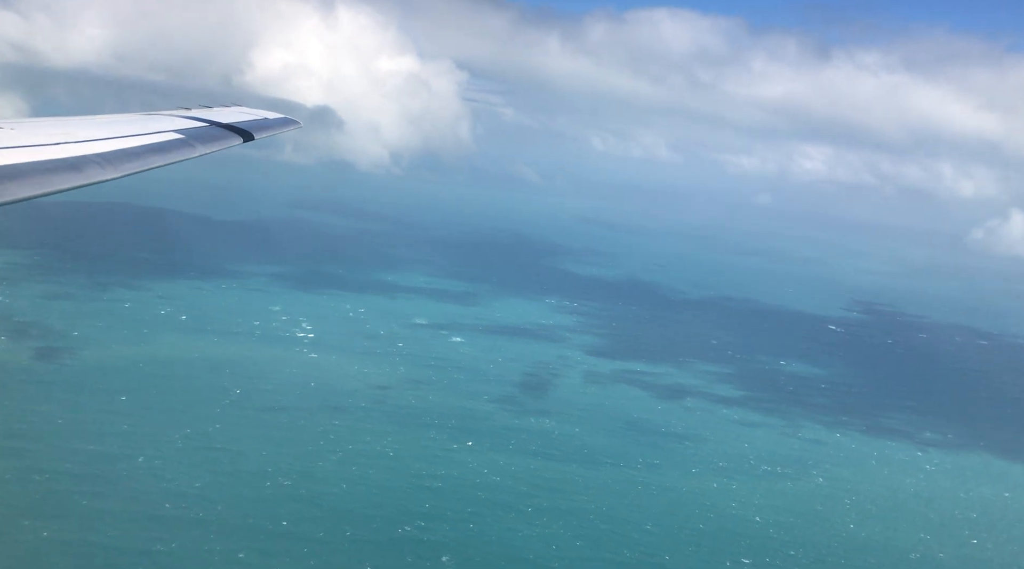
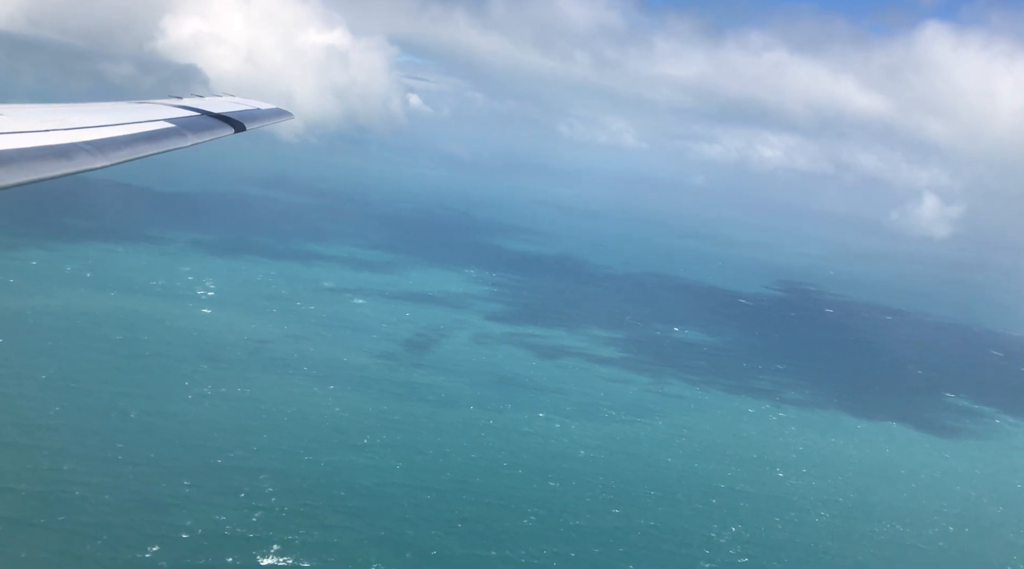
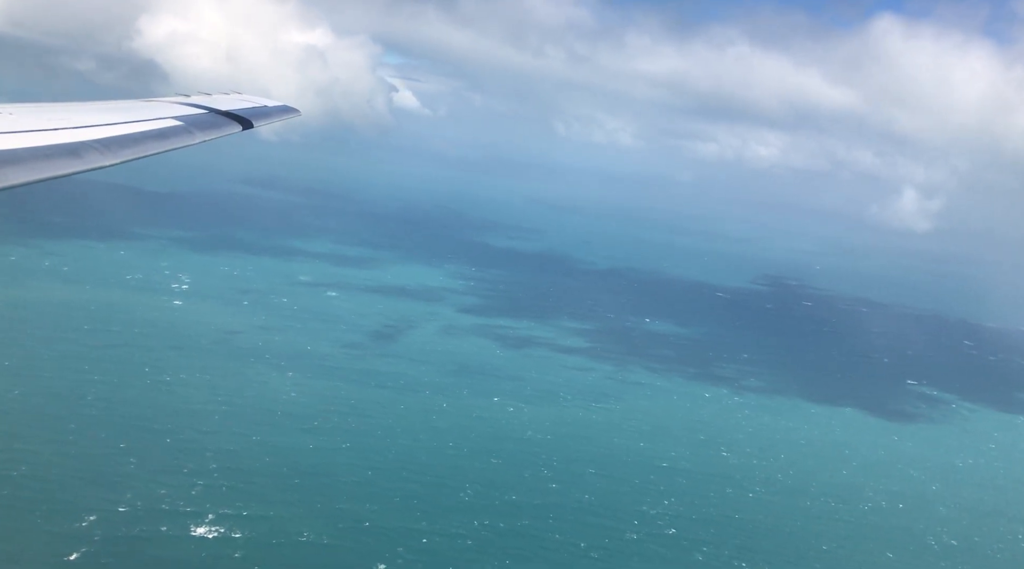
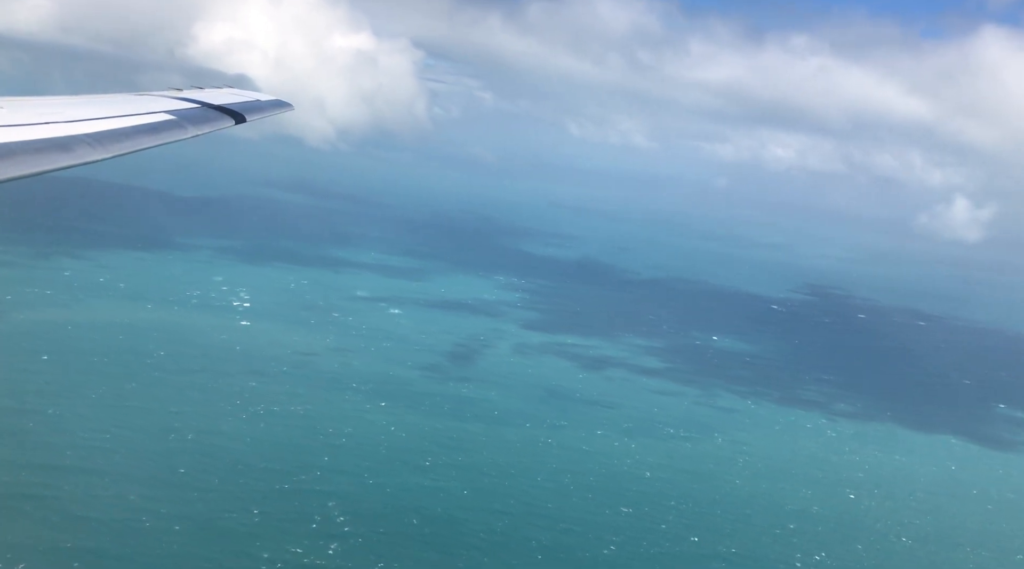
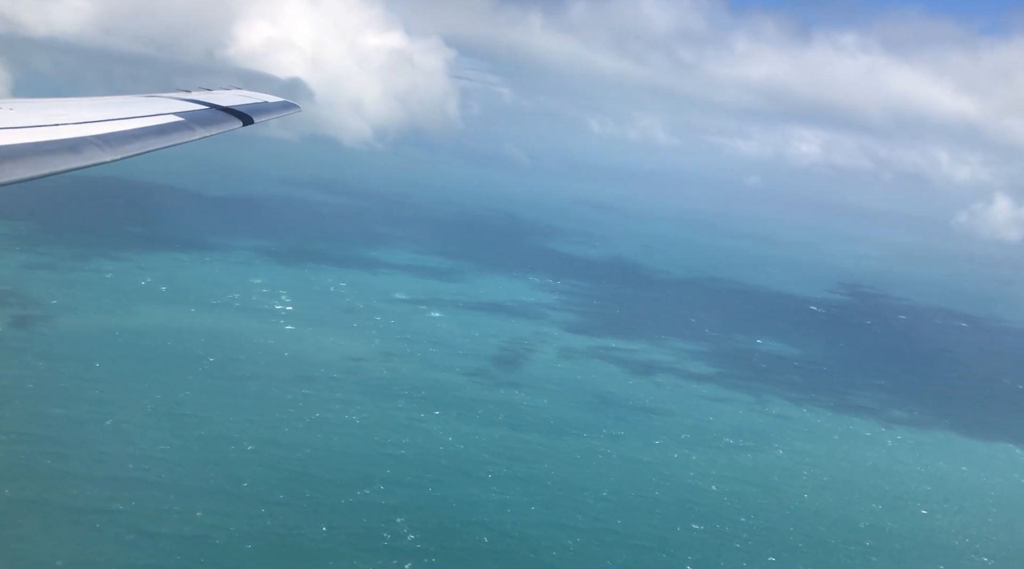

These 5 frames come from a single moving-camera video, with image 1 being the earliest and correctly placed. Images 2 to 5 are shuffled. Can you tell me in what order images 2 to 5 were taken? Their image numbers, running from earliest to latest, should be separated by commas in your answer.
5, 4, 2, 3
